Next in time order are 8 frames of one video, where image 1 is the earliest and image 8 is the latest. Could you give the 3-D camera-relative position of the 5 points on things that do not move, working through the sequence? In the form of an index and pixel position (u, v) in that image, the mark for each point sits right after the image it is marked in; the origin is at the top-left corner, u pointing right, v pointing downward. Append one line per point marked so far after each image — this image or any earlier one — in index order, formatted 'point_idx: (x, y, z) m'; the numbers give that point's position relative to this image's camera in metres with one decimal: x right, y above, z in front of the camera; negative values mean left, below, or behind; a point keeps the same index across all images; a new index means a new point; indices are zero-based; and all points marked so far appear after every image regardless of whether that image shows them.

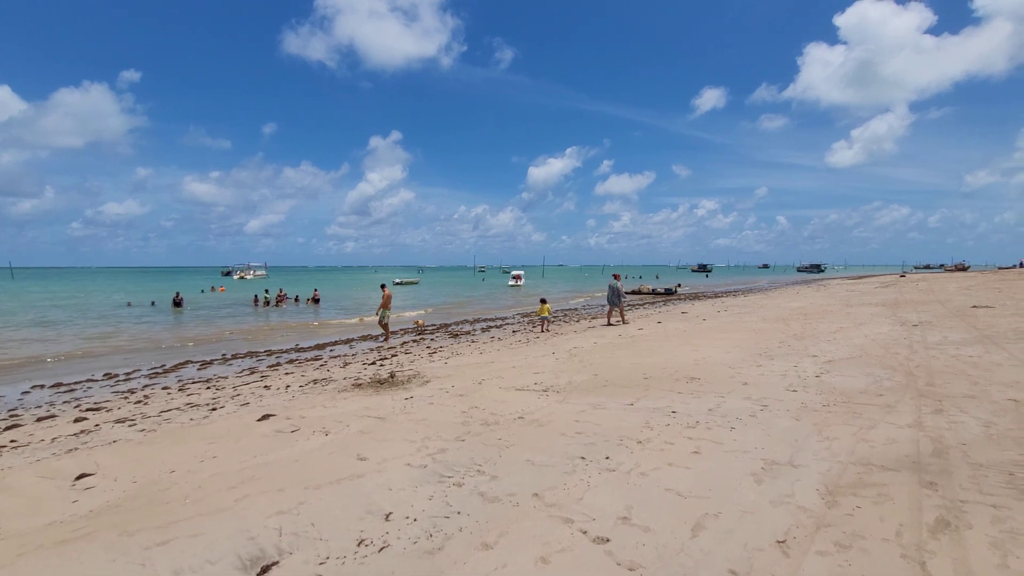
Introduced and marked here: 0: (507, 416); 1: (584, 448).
0: (-0.1, -2.0, +7.5) m
1: (+0.8, -1.9, +5.9) m
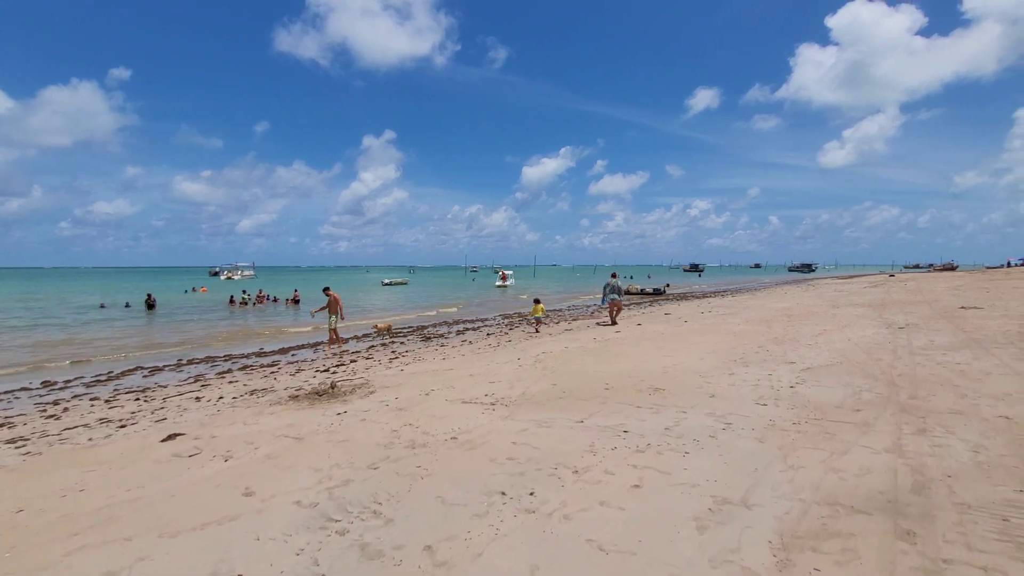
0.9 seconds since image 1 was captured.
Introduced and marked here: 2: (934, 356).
0: (-1.0, -2.0, +6.7) m
1: (0.0, -2.0, +5.0) m
2: (+8.9, -1.4, +10.3) m
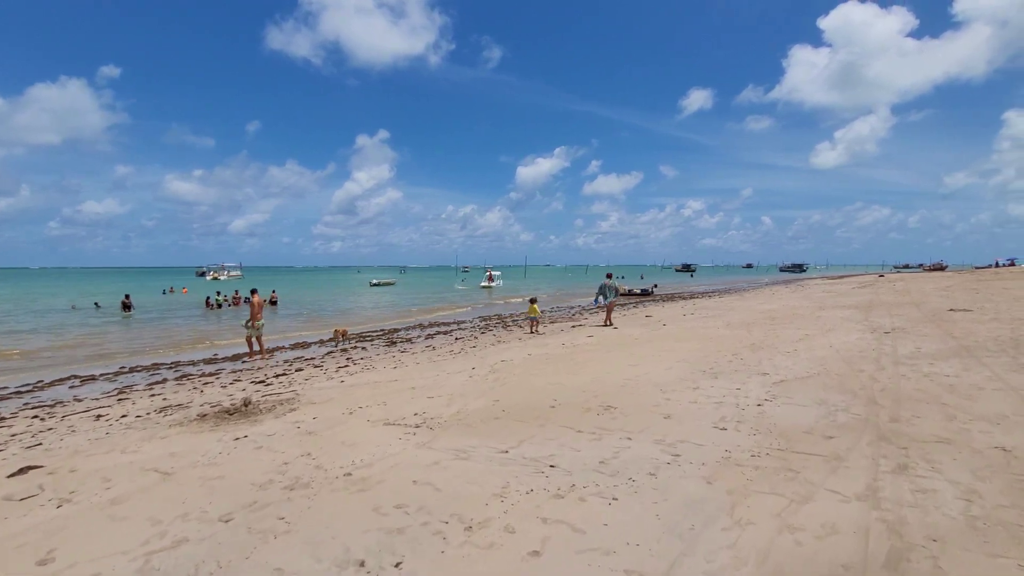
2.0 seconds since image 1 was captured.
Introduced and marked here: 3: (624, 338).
0: (-2.1, -2.1, +5.6) m
1: (-1.1, -2.0, +3.9) m
2: (+7.8, -1.5, +9.4) m
3: (+3.7, -1.7, +16.1) m
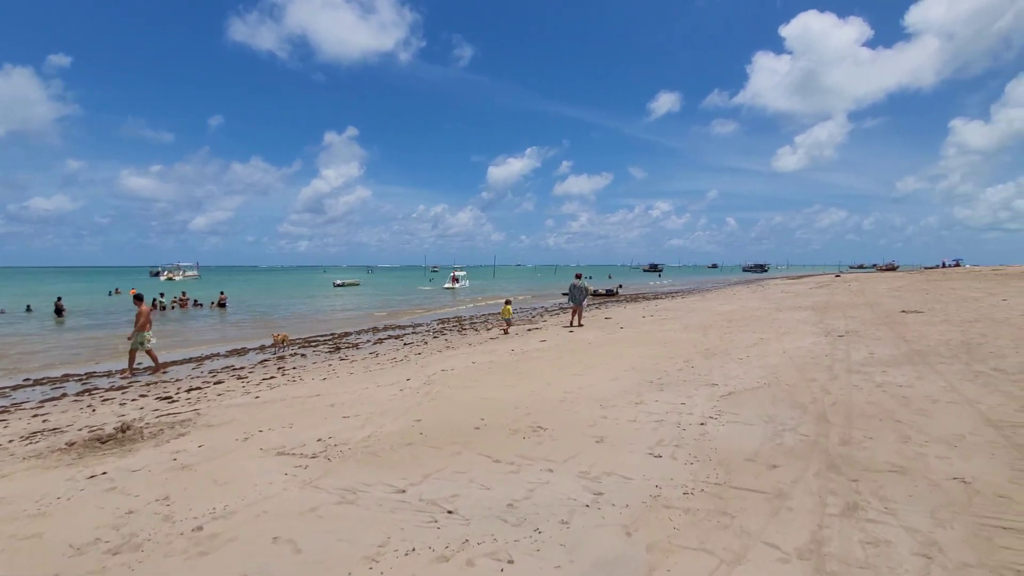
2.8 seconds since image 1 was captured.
0: (-3.1, -2.2, +4.6) m
1: (-2.0, -2.1, +2.9) m
2: (+6.6, -1.6, +8.9) m
3: (+2.0, -1.7, +15.4) m
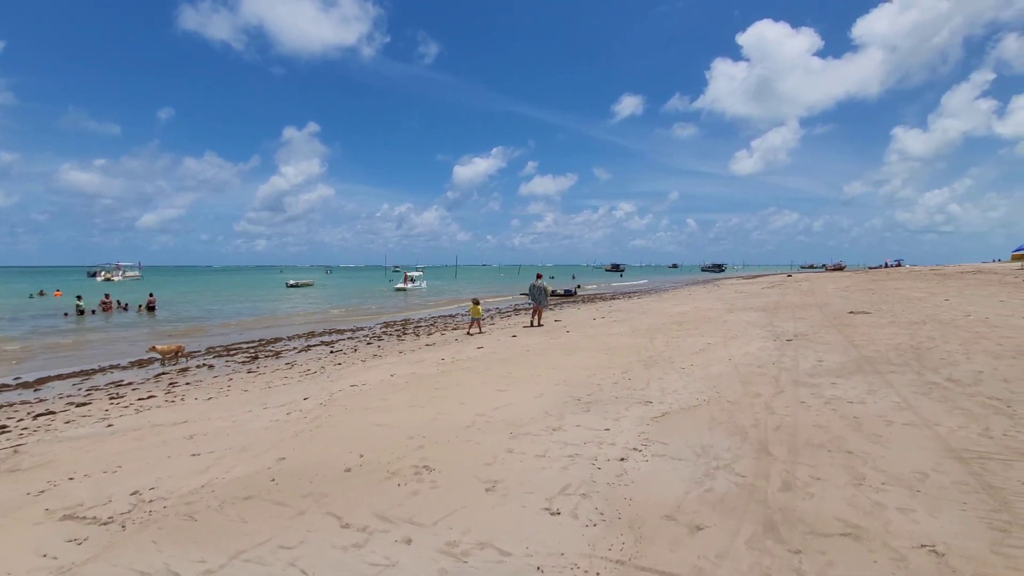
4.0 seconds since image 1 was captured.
0: (-4.3, -2.3, +3.0) m
1: (-3.1, -2.2, +1.4) m
2: (+5.1, -1.6, +8.0) m
3: (+0.1, -1.8, +14.1) m
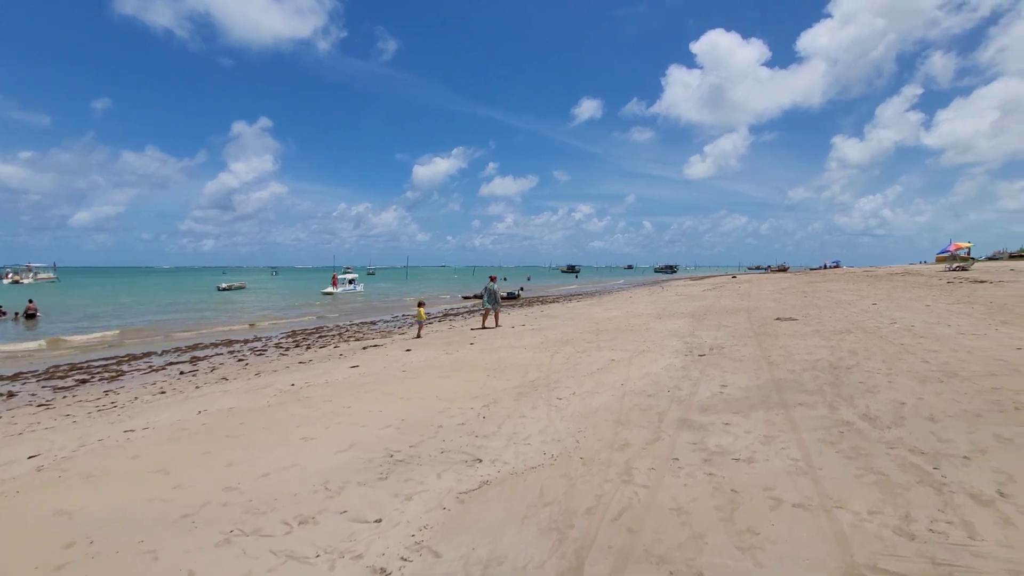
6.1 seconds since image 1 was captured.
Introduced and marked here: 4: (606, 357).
0: (-6.4, -2.5, +0.4) m
1: (-5.1, -2.4, -1.0) m
2: (+2.5, -1.8, +6.1) m
3: (-3.0, -2.0, +11.9) m
4: (+2.4, -1.7, +12.1) m
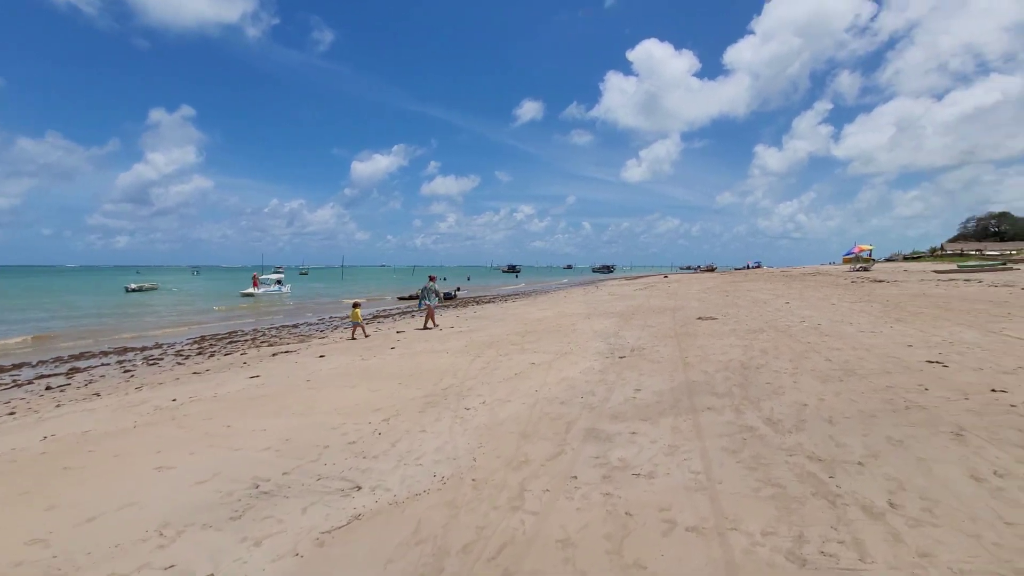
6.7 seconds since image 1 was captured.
0: (-6.9, -2.5, -1.0) m
1: (-5.4, -2.4, -2.2) m
2: (+1.2, -1.8, +5.8) m
3: (-4.9, -2.1, +10.8) m
4: (+0.4, -1.7, +11.7) m
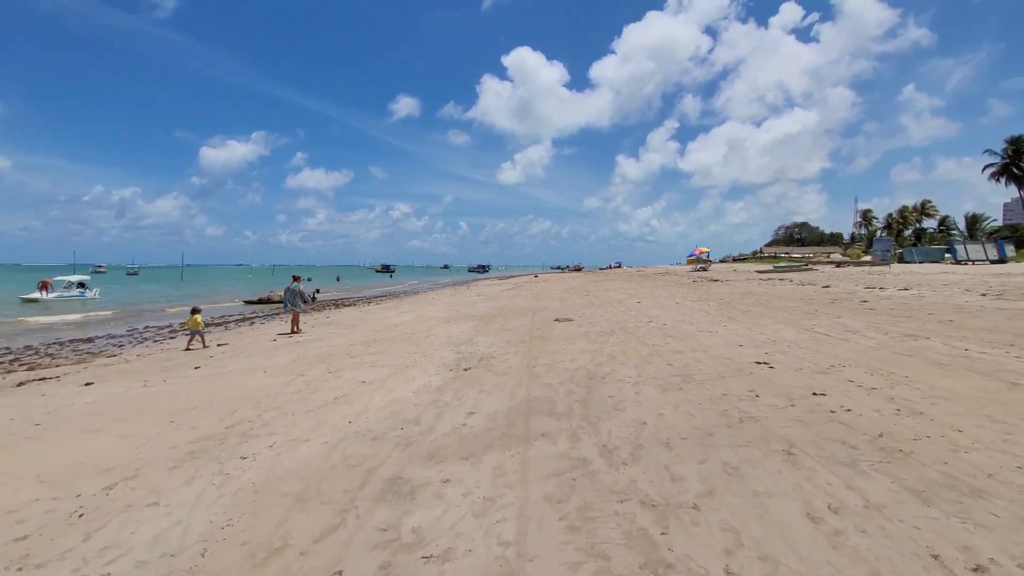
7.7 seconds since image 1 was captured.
0: (-7.1, -2.7, -4.1) m
1: (-5.3, -2.6, -5.0) m
2: (-0.9, -1.9, +4.5) m
3: (-8.0, -2.2, +7.8) m
4: (-3.1, -1.8, +10.0) m
